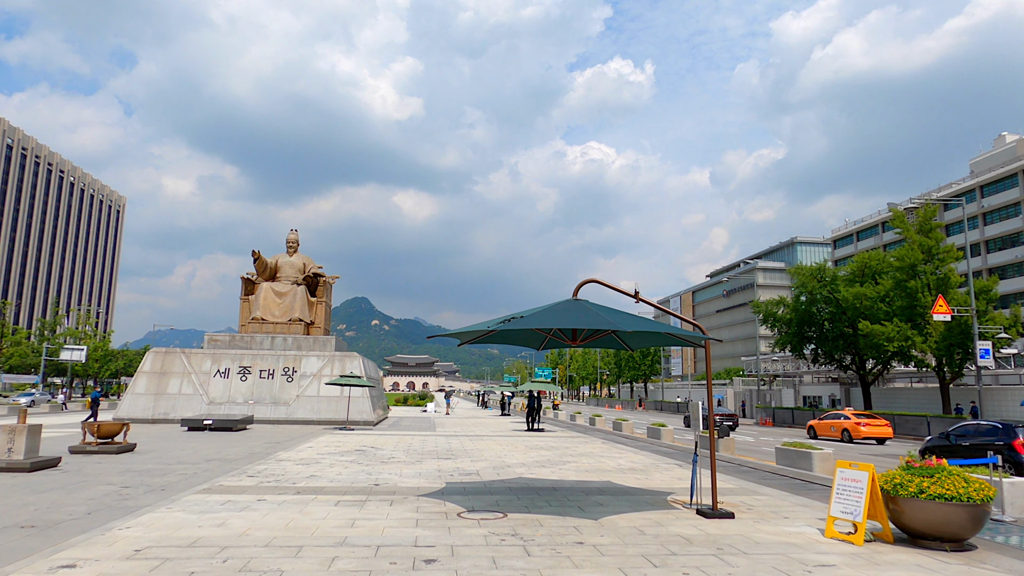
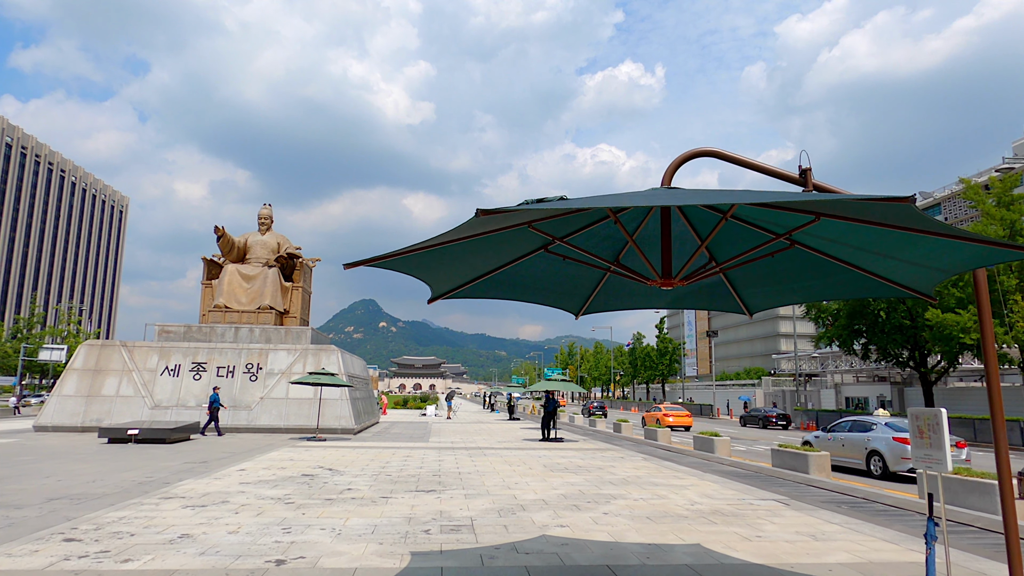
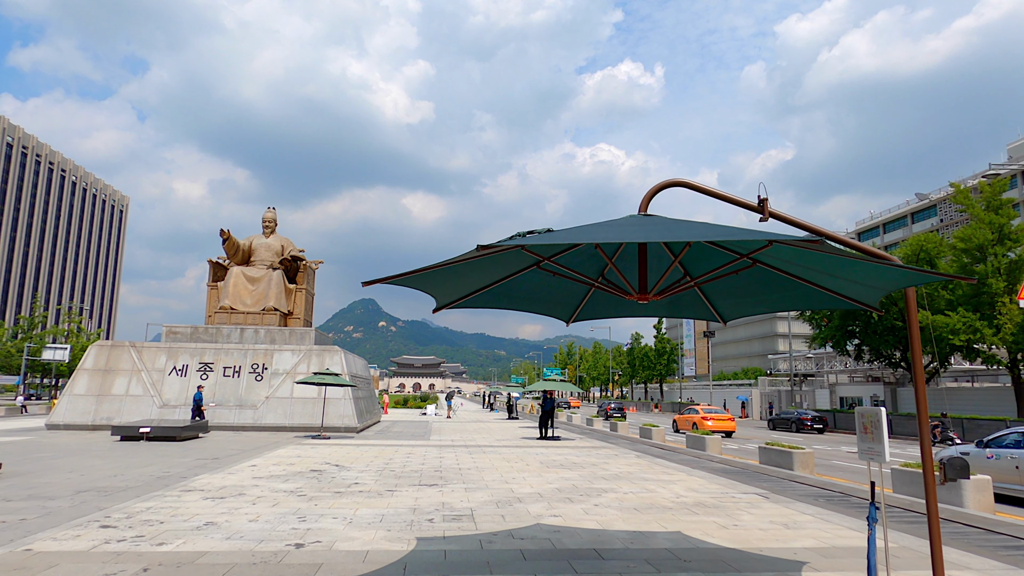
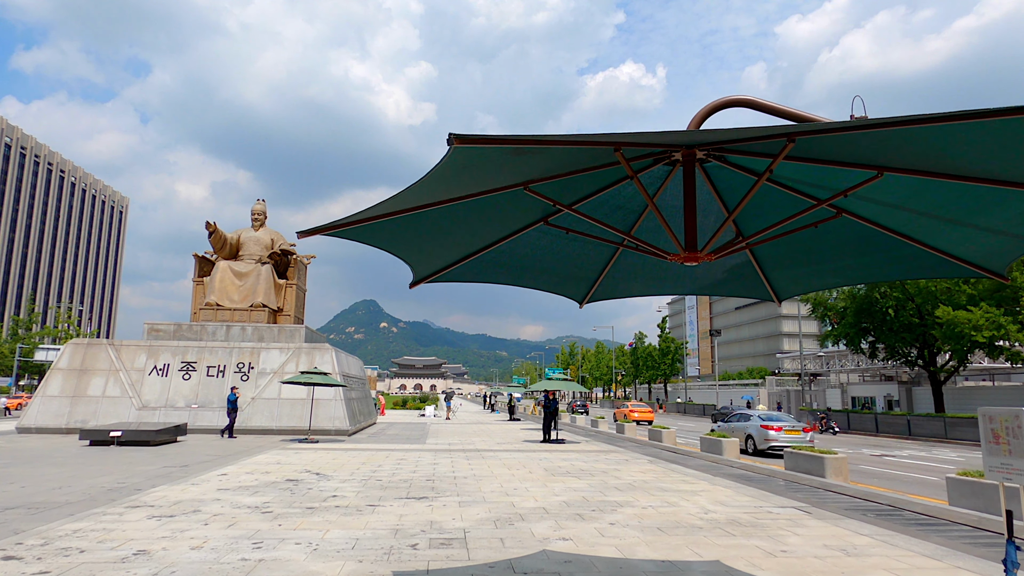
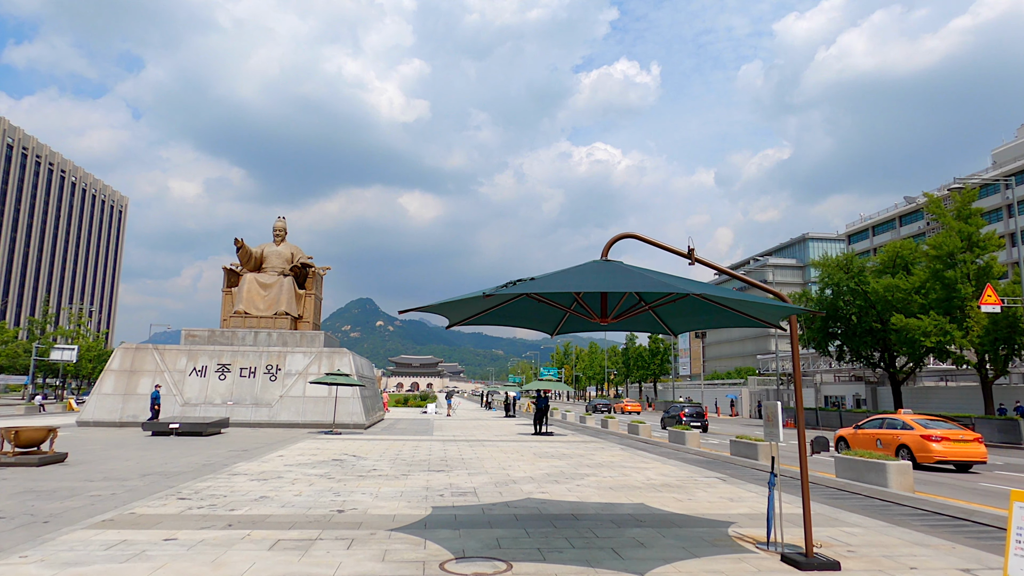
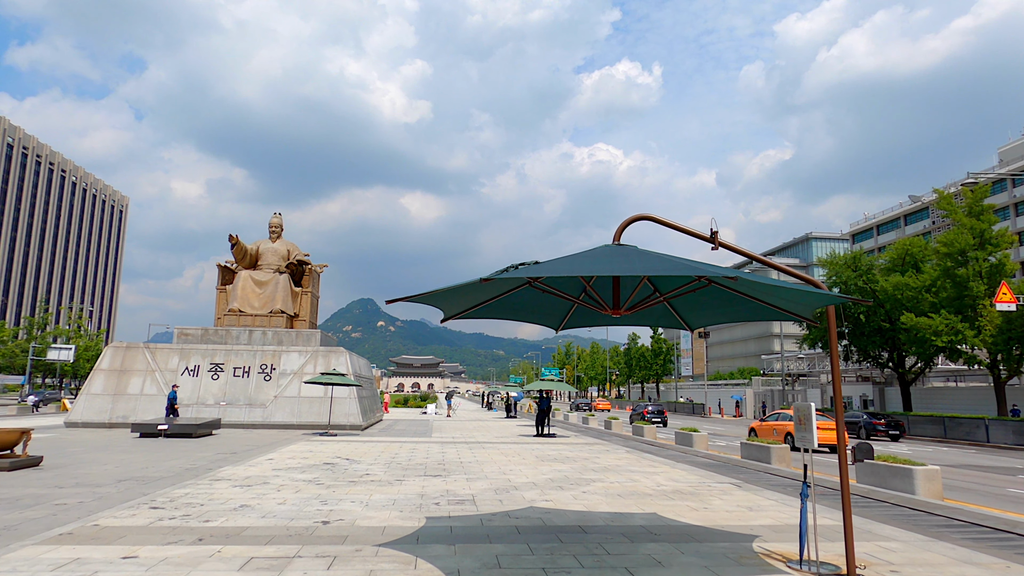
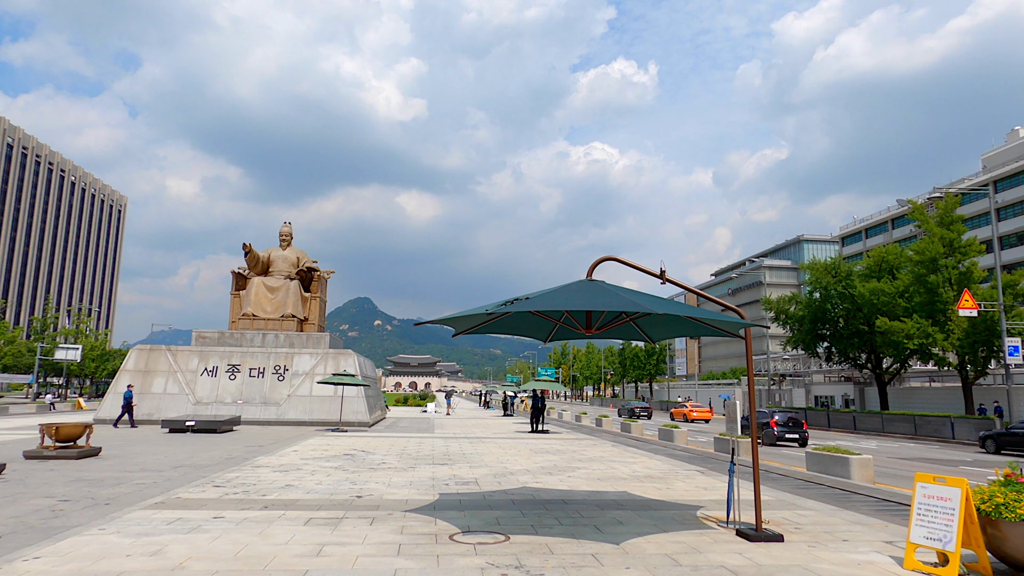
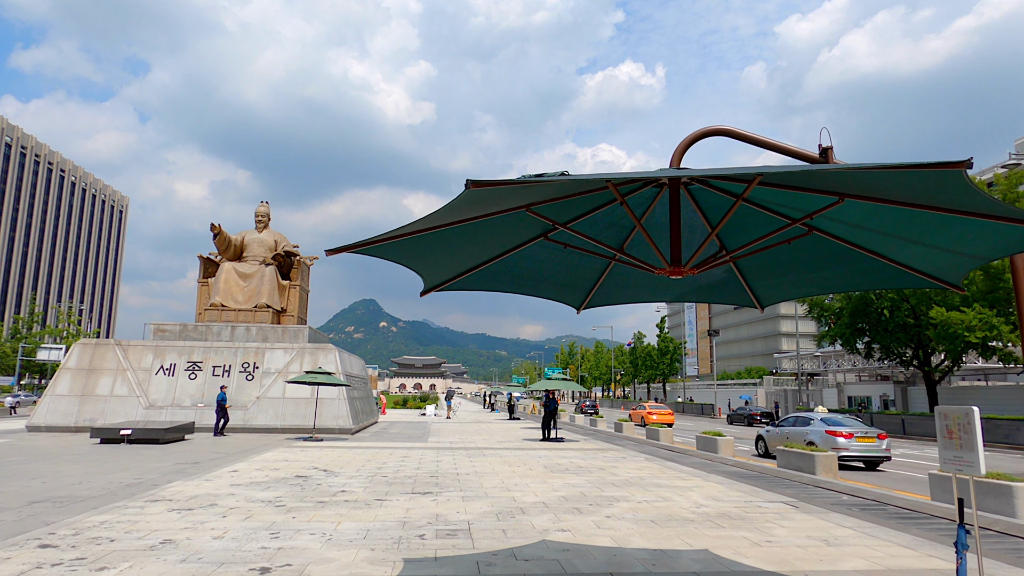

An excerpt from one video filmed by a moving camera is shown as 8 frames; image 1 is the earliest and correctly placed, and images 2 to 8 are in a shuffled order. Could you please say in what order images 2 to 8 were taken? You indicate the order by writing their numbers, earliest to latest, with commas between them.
7, 5, 6, 3, 2, 8, 4
